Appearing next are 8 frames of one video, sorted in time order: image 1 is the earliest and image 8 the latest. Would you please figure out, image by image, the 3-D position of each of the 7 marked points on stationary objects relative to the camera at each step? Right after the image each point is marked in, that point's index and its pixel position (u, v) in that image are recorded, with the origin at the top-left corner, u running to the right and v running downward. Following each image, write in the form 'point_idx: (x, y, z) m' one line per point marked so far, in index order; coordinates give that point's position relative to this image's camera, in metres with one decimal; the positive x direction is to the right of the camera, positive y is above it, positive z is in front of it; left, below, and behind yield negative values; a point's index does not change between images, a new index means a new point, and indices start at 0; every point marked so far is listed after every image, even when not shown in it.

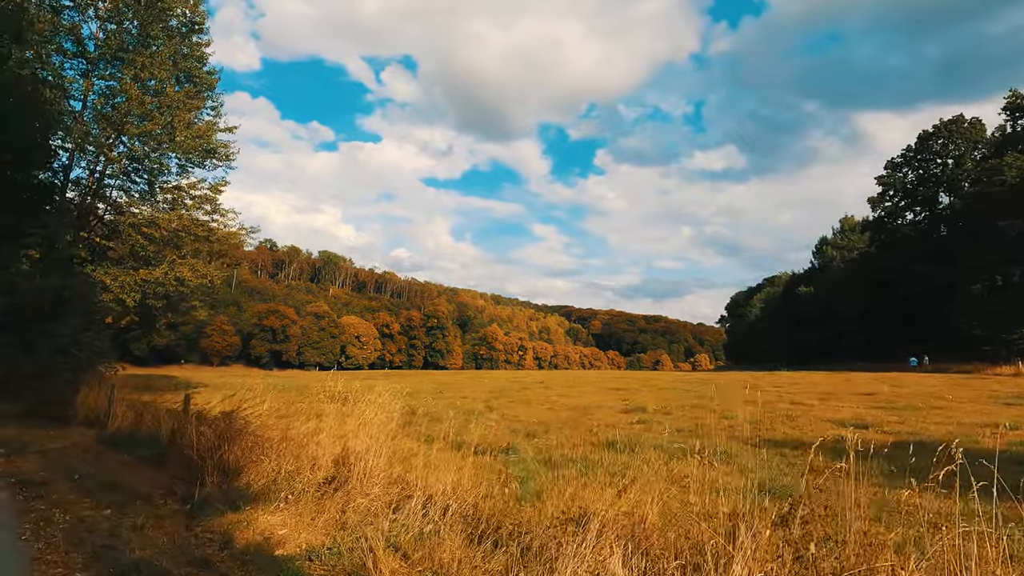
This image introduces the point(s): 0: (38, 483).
0: (-6.1, -2.5, +7.0) m
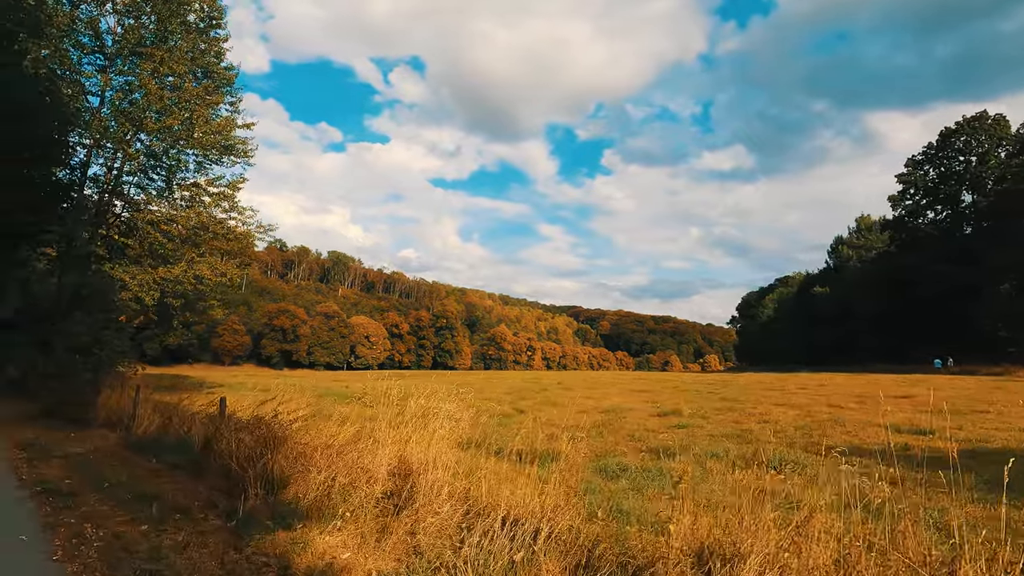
0: (-5.4, -2.5, +6.5) m
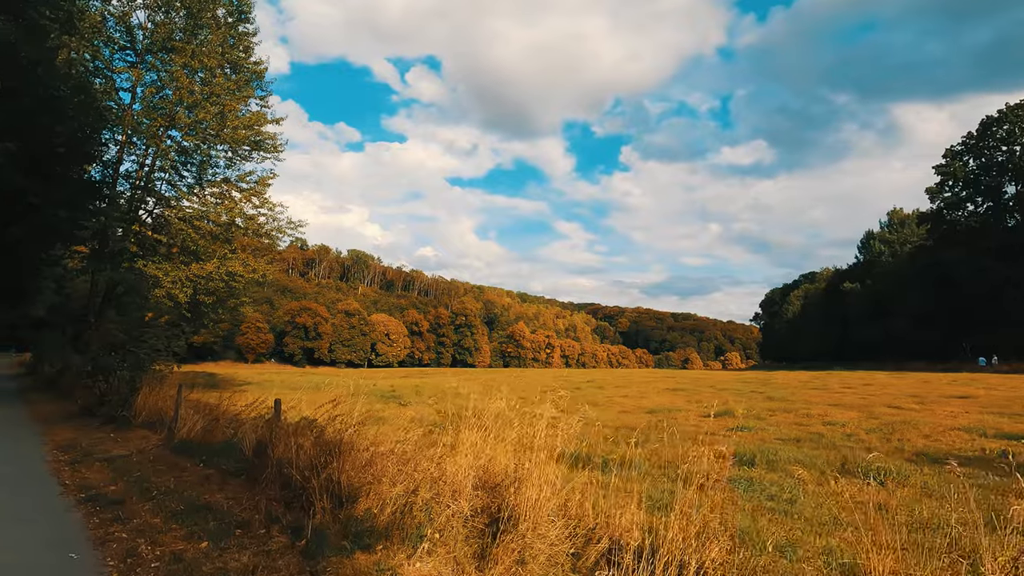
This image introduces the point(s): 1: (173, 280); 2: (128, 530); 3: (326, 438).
0: (-4.5, -2.4, +6.0) m
1: (-12.5, +0.3, +19.9) m
2: (-3.7, -2.3, +5.1) m
3: (-2.0, -1.7, +5.9) m
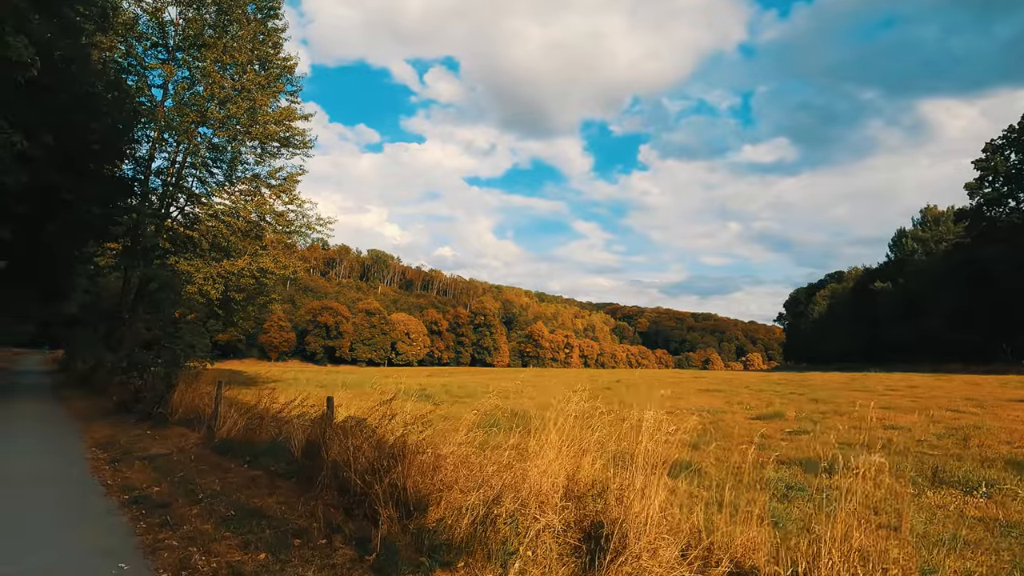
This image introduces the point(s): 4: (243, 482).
0: (-3.7, -2.3, +5.7) m
1: (-11.2, +0.4, +19.8) m
2: (-2.9, -2.2, +4.8) m
3: (-1.3, -1.5, +5.4) m
4: (-3.2, -2.3, +6.3) m
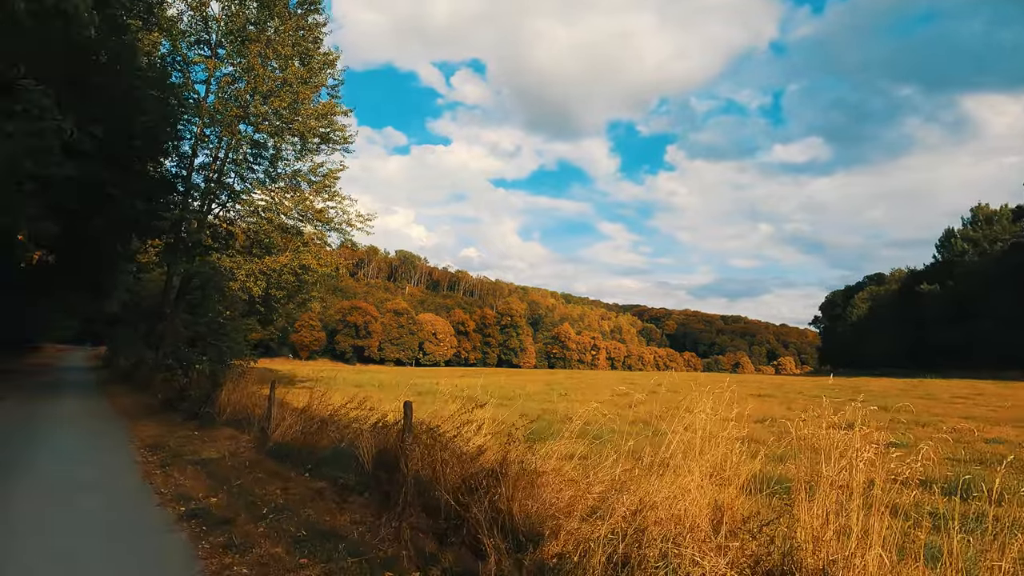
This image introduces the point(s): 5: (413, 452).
0: (-2.7, -2.2, +5.0) m
1: (-9.6, +0.5, +19.5) m
2: (-2.0, -2.1, +4.1) m
3: (-0.3, -1.4, +4.7) m
4: (-2.1, -2.2, +5.6) m
5: (-0.9, -1.6, +5.1) m
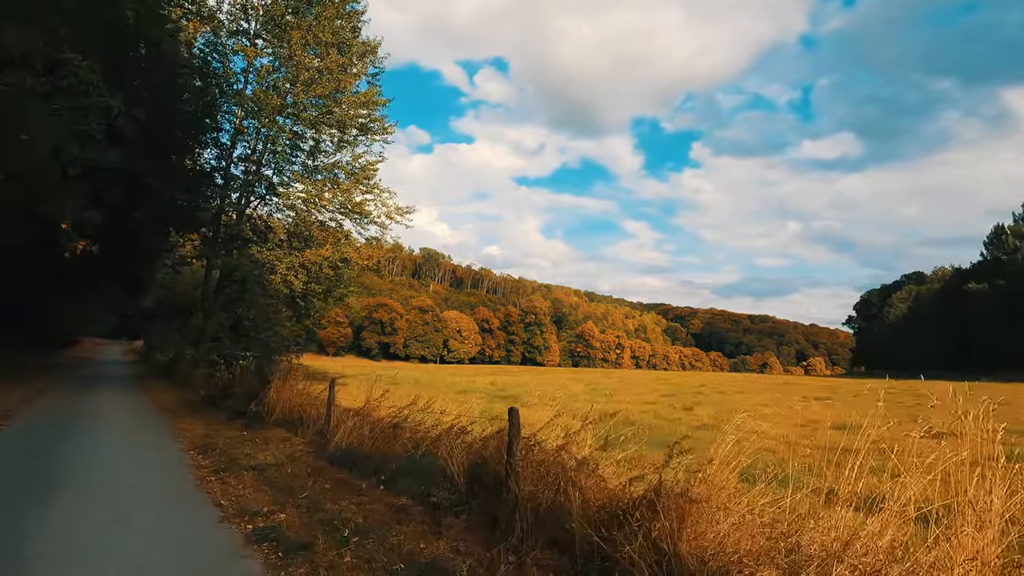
0: (-1.7, -2.0, +4.3) m
1: (-7.9, +0.7, +19.0) m
2: (-1.0, -2.0, +3.3) m
3: (+0.7, -1.3, +3.8) m
4: (-1.1, -2.0, +4.8) m
5: (+0.1, -1.5, +4.2) m
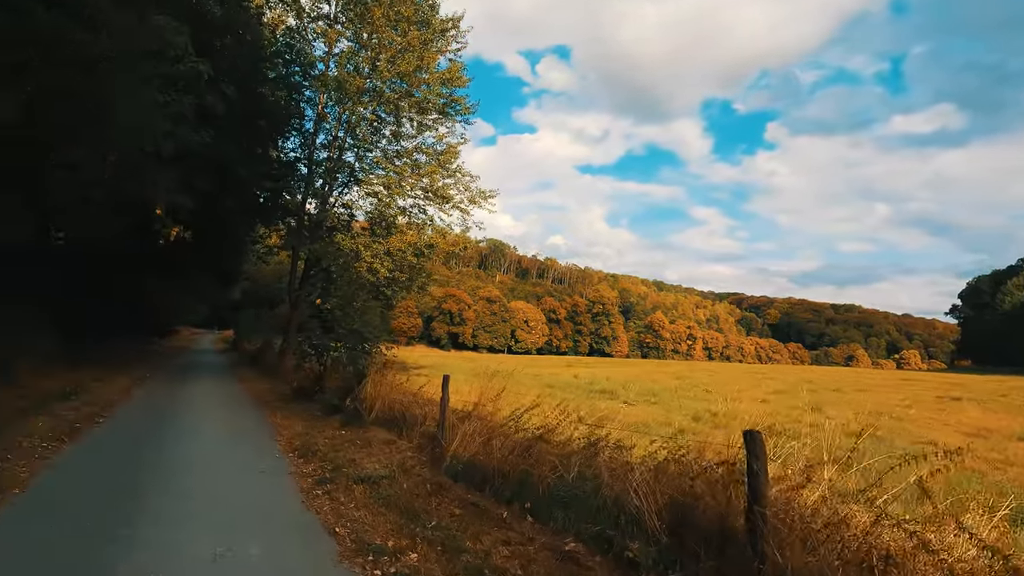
0: (-0.3, -1.9, +3.1) m
1: (-4.8, +1.1, +18.4) m
2: (+0.2, -1.8, +2.1) m
3: (+2.0, -1.1, +2.4) m
4: (+0.3, -1.9, +3.6) m
5: (+1.5, -1.3, +2.8) m
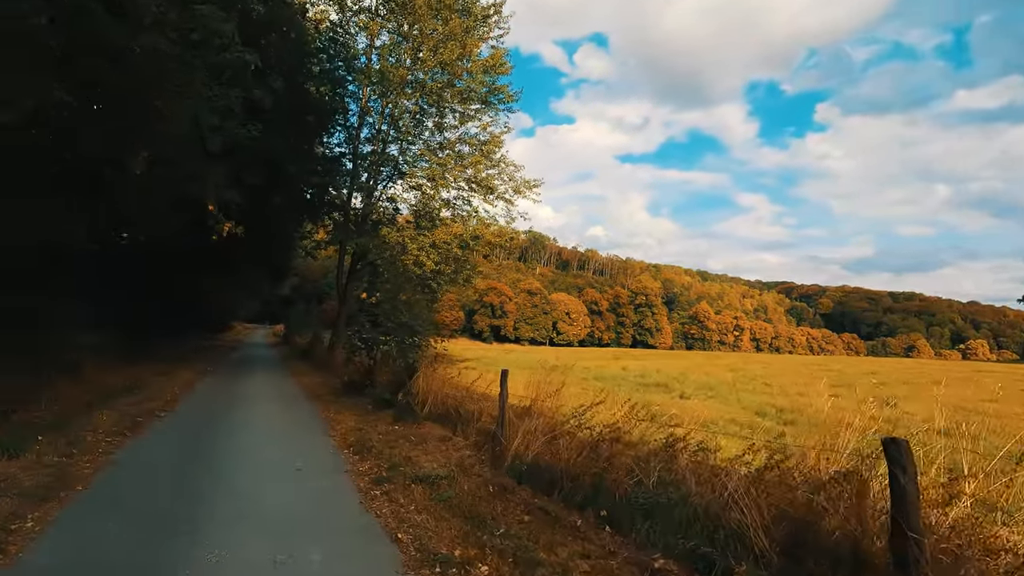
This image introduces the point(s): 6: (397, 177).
0: (+0.1, -1.8, +2.7) m
1: (-3.2, +1.4, +18.3) m
2: (+0.6, -1.8, +1.6) m
3: (+2.4, -1.0, +1.8) m
4: (+0.8, -1.8, +3.2) m
5: (+1.9, -1.2, +2.3) m
6: (-4.2, +4.2, +19.8) m
